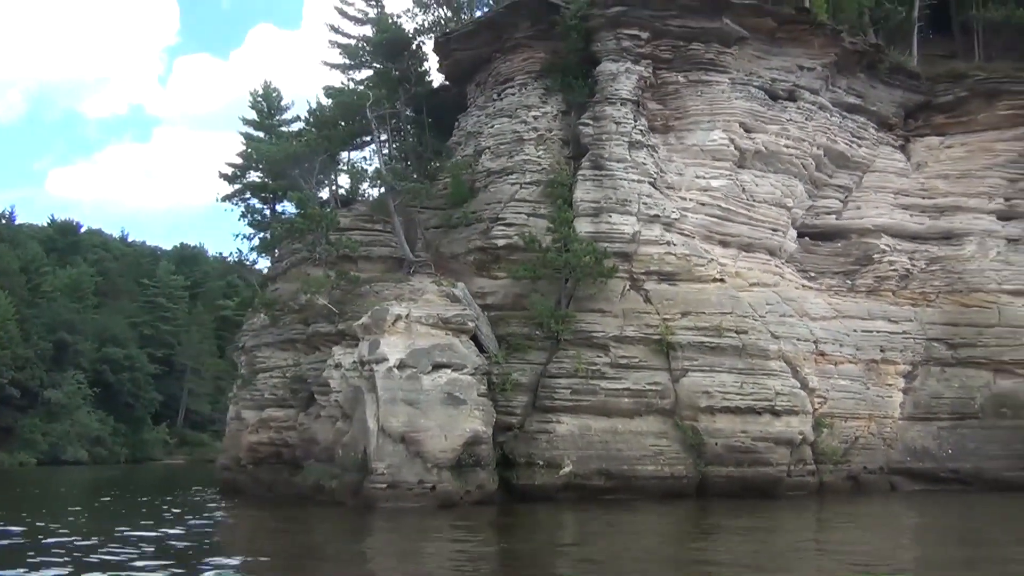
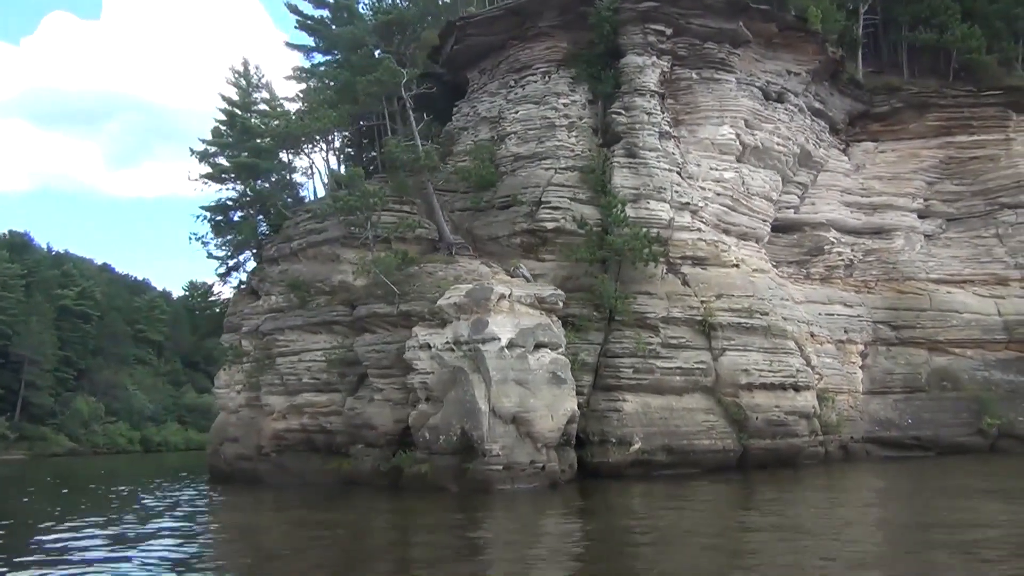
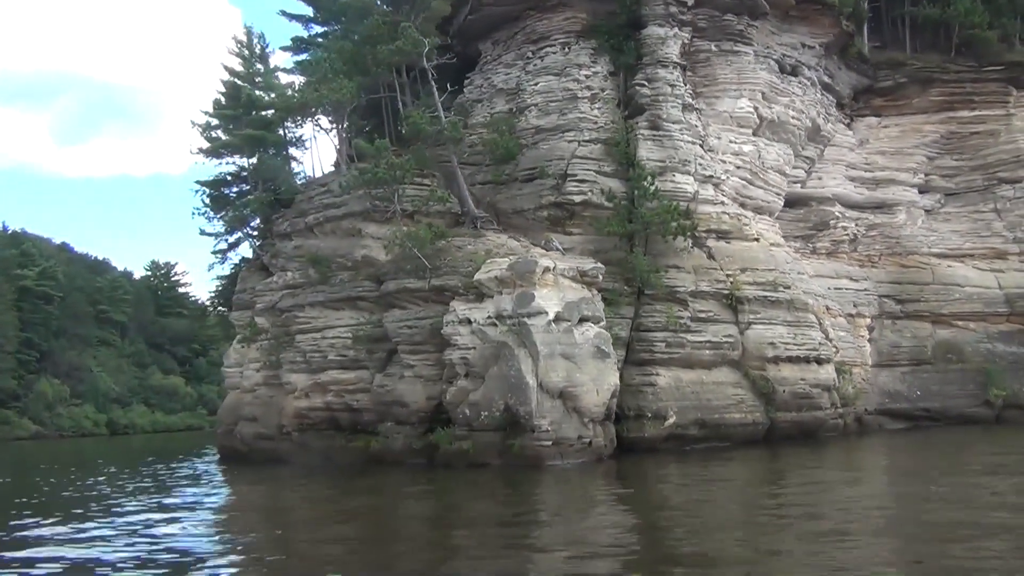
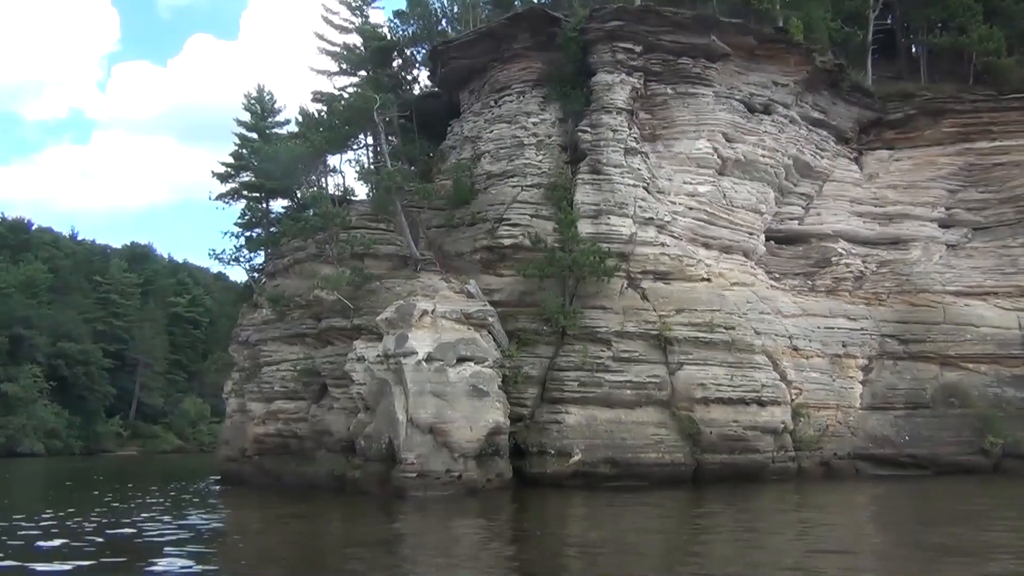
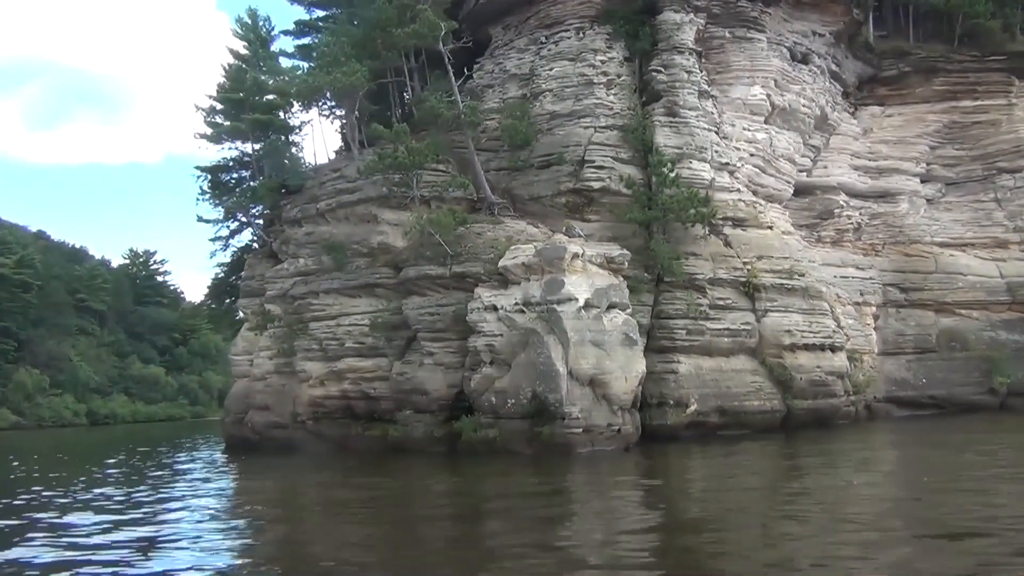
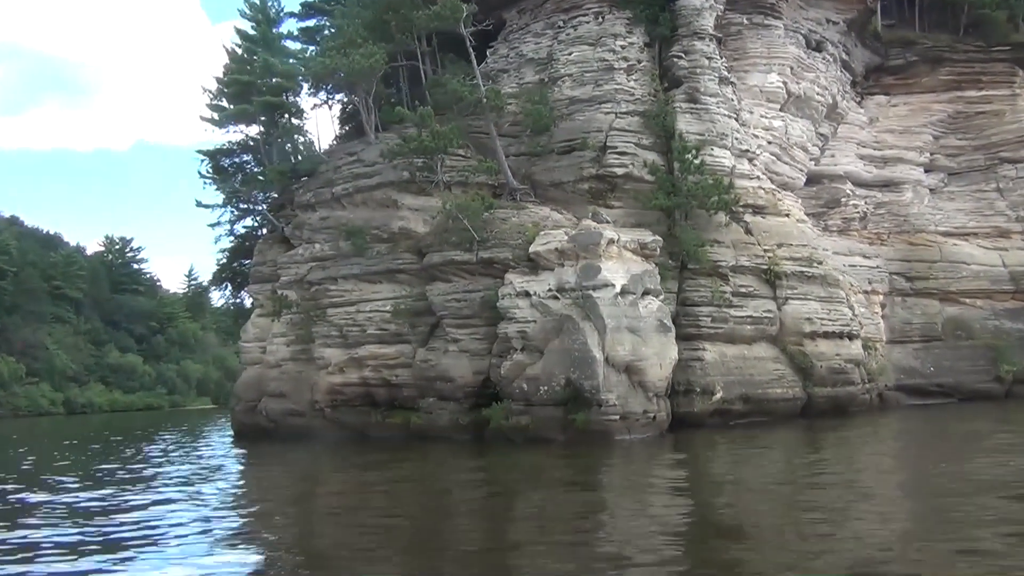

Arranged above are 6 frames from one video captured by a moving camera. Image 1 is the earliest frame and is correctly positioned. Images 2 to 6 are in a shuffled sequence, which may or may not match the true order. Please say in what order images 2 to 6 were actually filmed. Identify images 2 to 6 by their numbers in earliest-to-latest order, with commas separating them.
4, 2, 3, 5, 6
